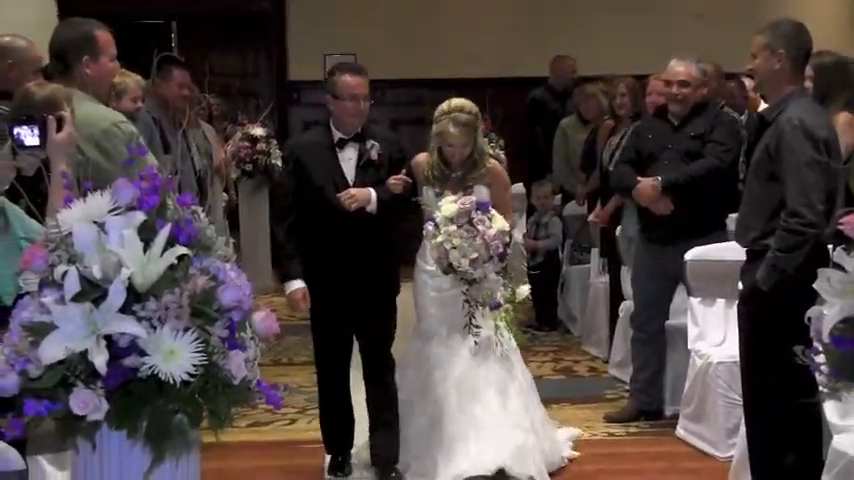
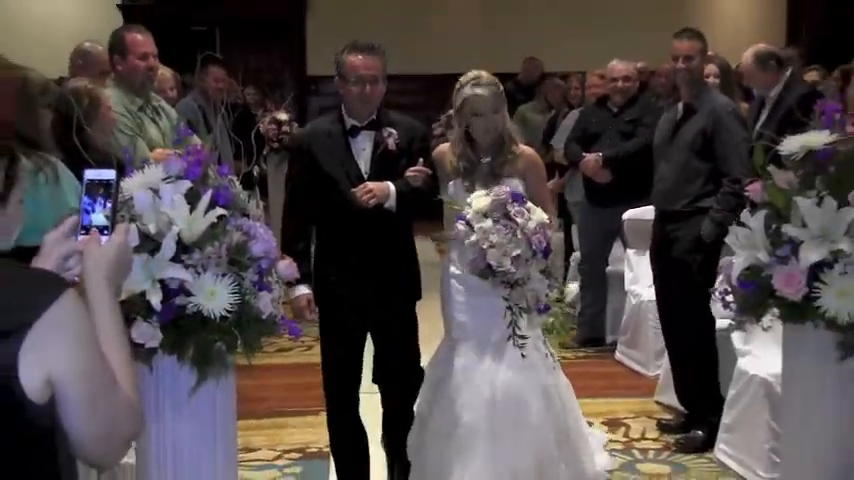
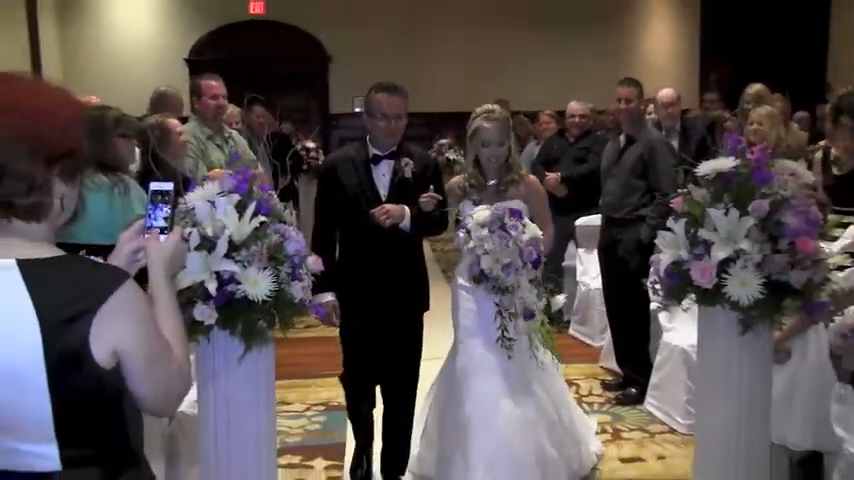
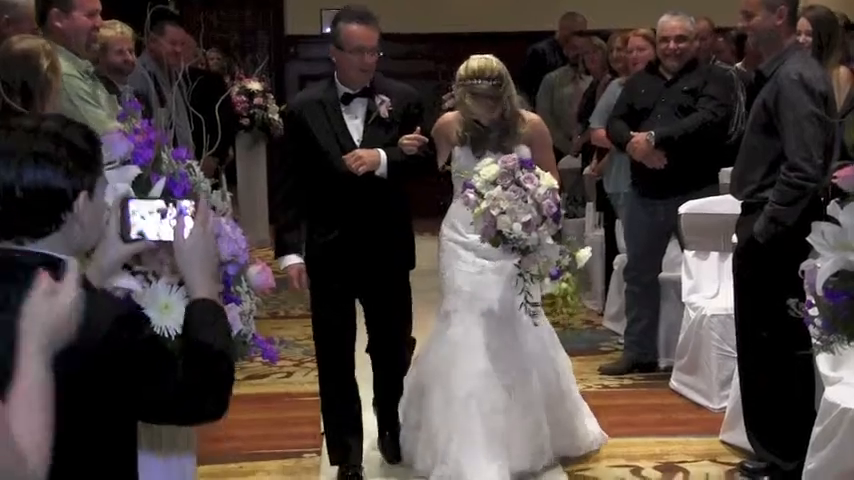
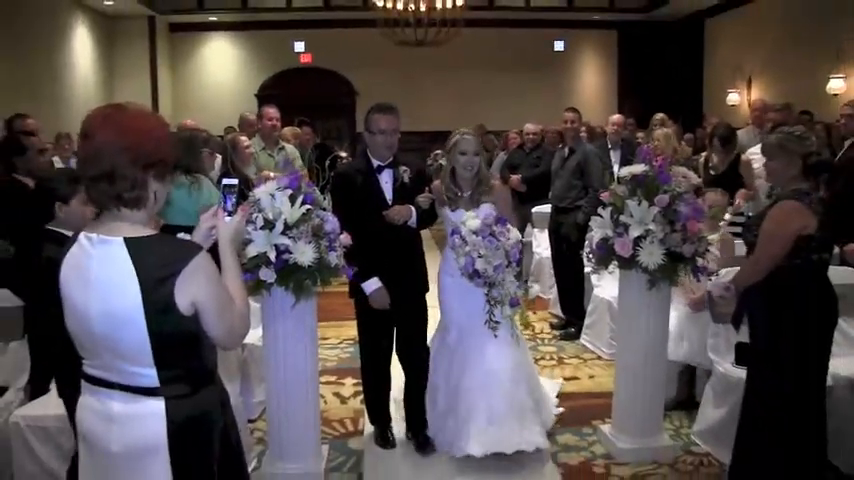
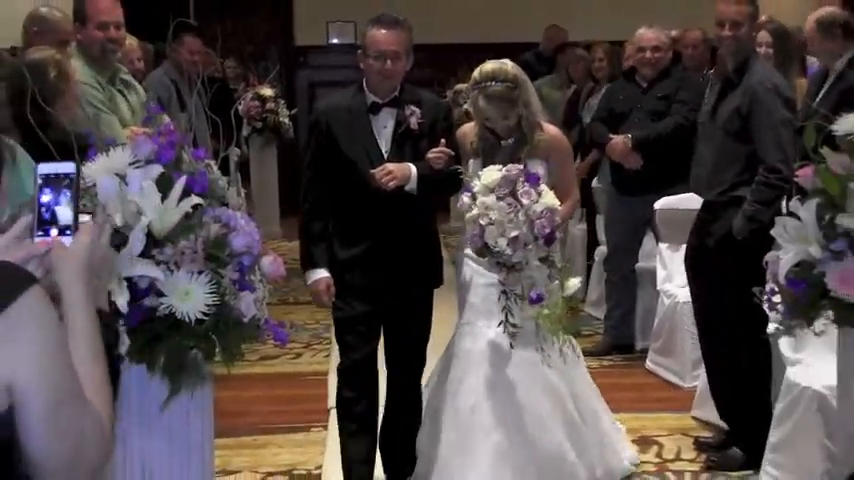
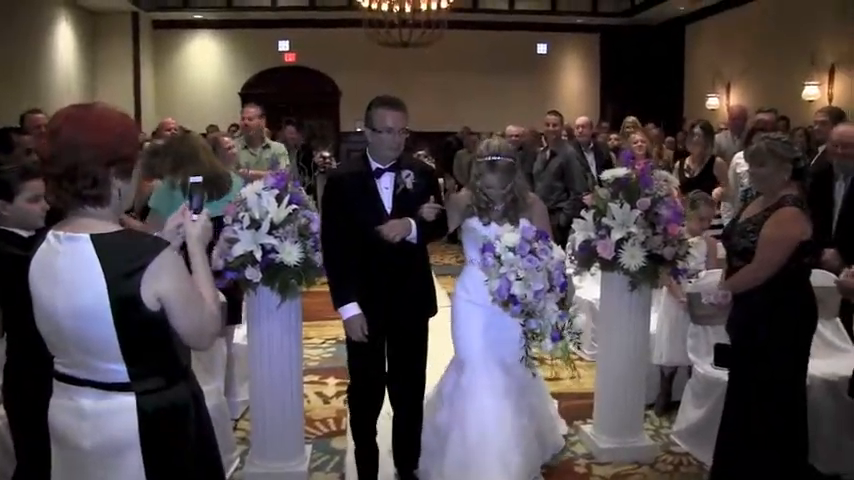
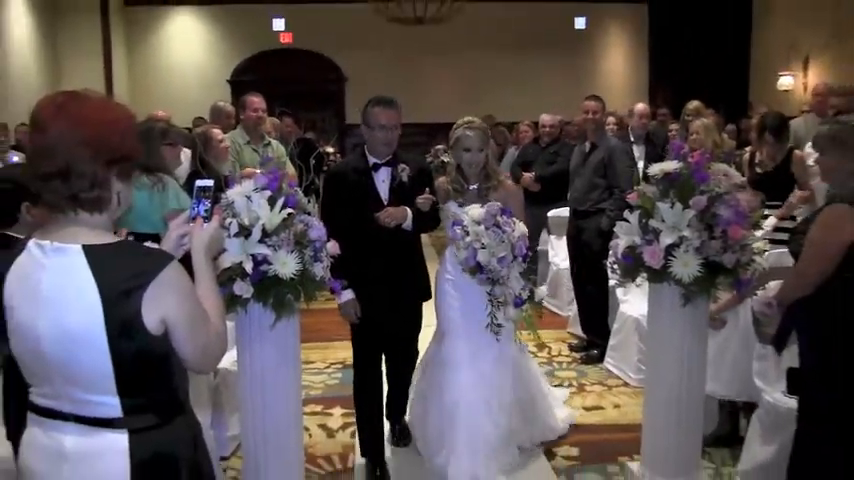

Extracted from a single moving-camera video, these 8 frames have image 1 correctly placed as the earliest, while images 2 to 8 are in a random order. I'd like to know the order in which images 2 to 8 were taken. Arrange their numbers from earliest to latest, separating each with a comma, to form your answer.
4, 6, 2, 3, 8, 5, 7
